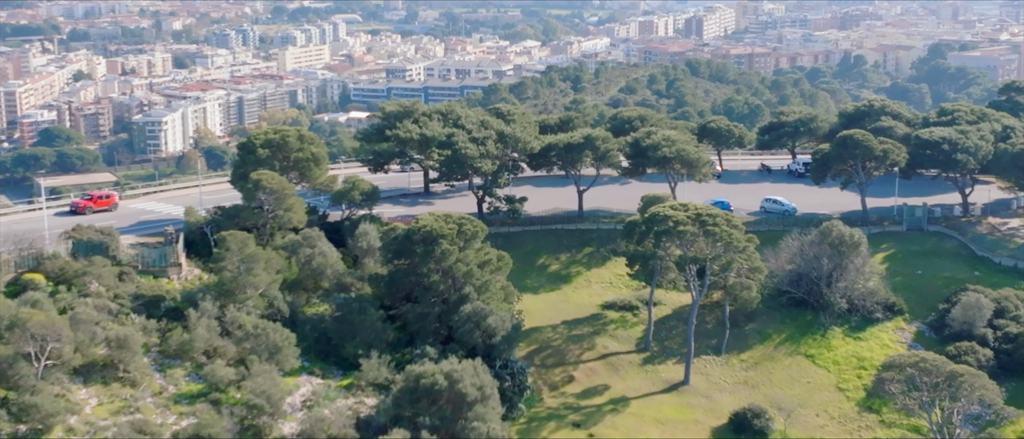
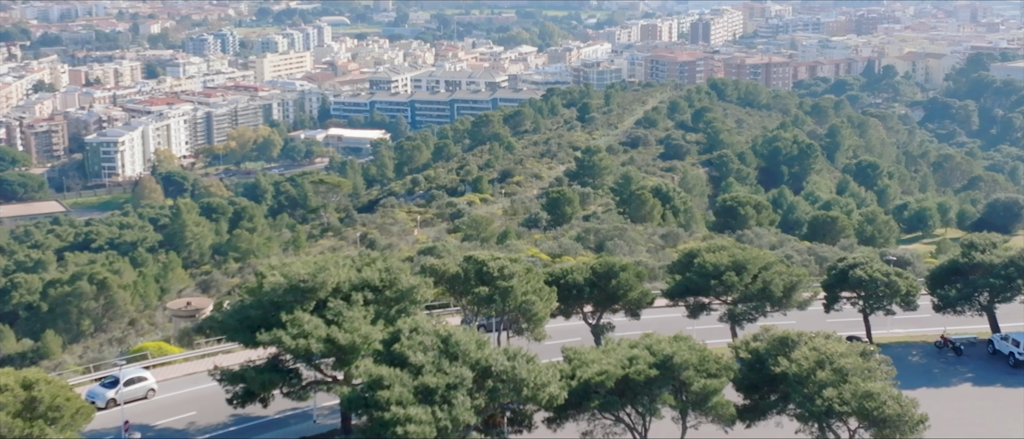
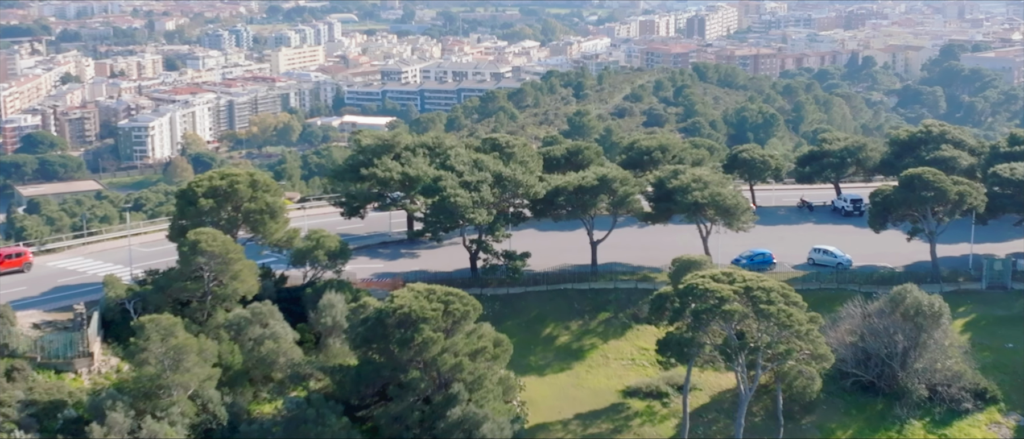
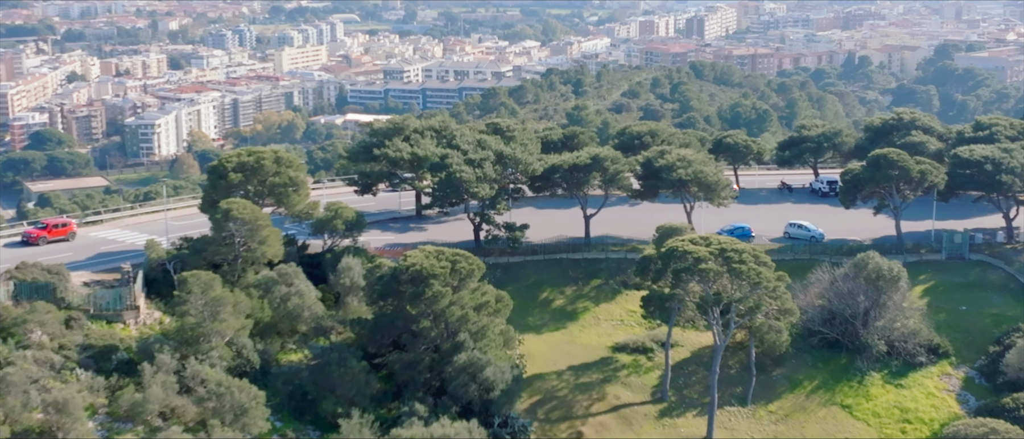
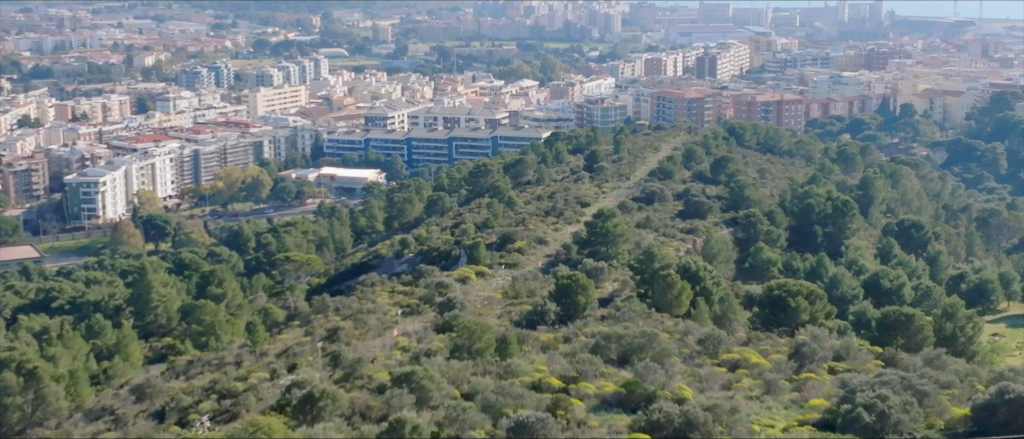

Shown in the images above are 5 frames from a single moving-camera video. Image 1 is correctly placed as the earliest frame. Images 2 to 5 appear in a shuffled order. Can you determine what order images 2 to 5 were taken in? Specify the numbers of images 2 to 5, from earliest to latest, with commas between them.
4, 3, 2, 5
